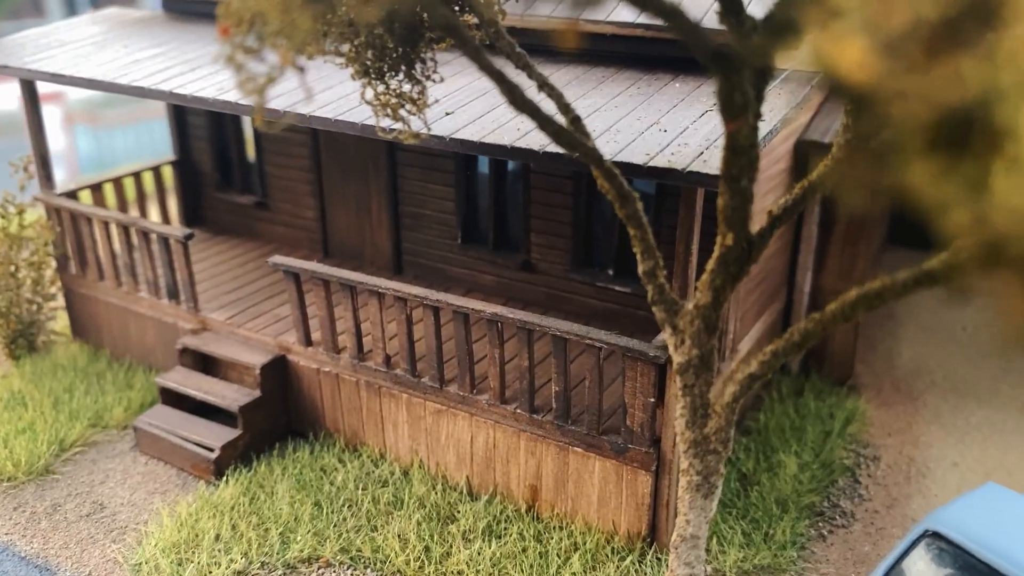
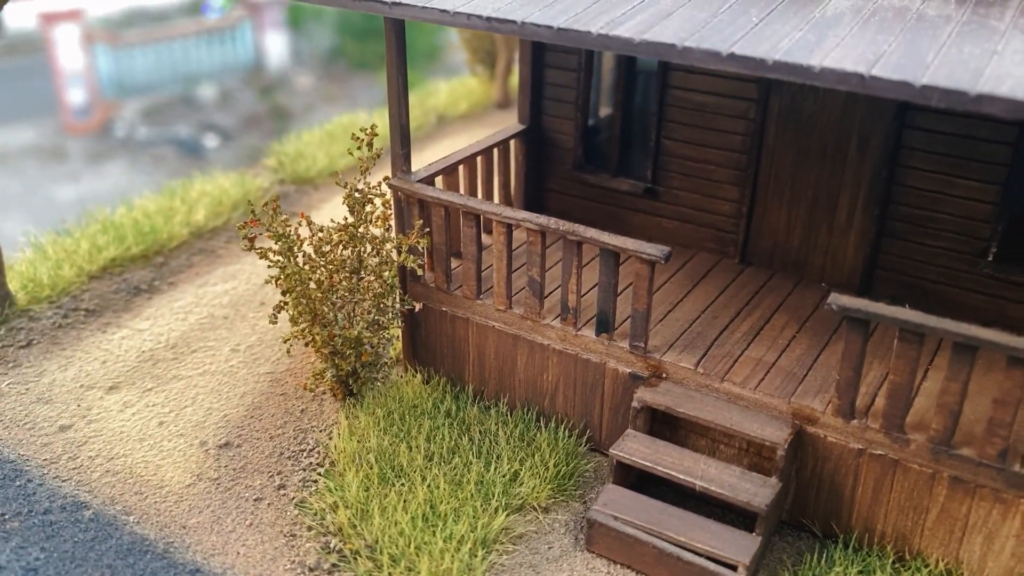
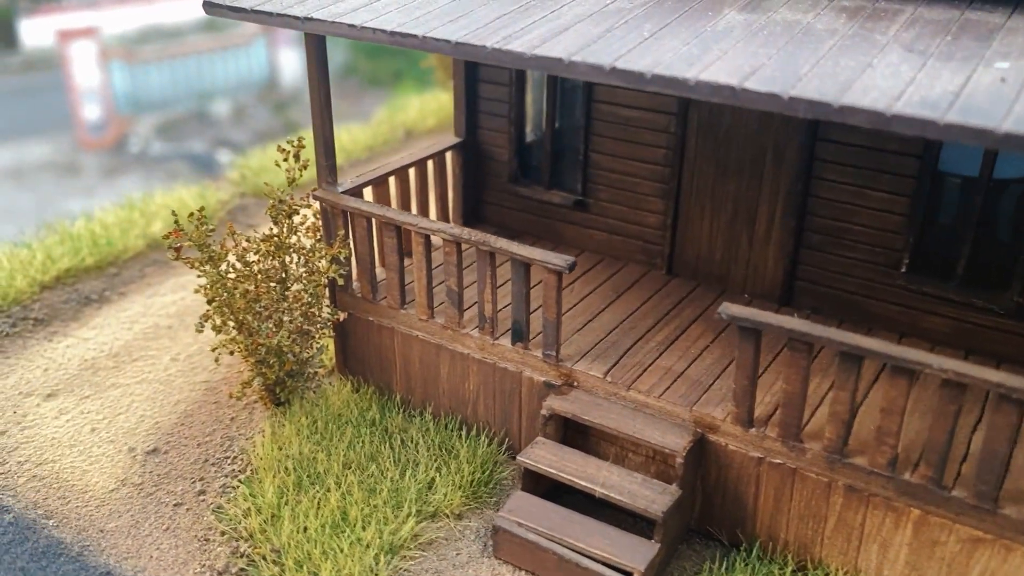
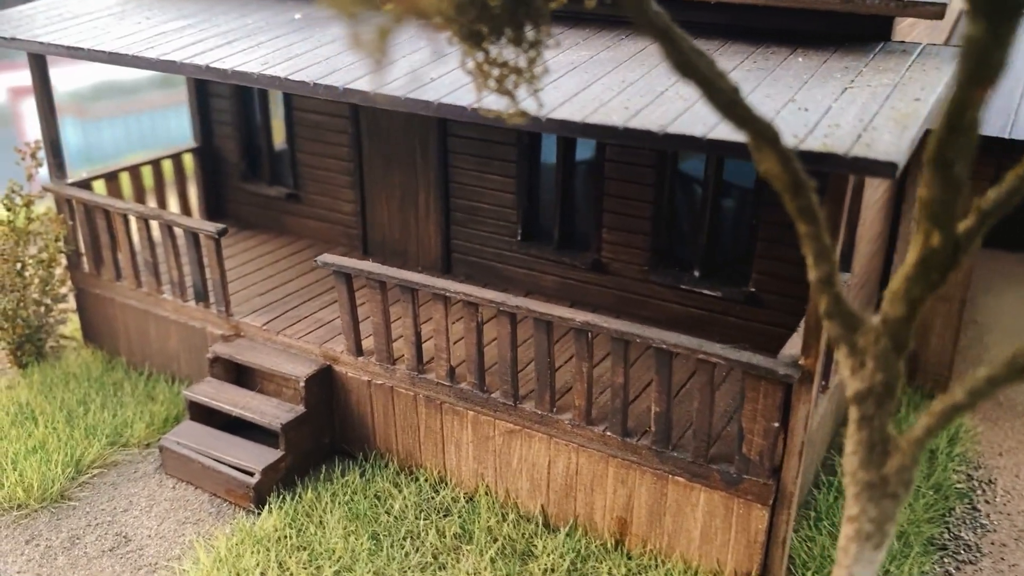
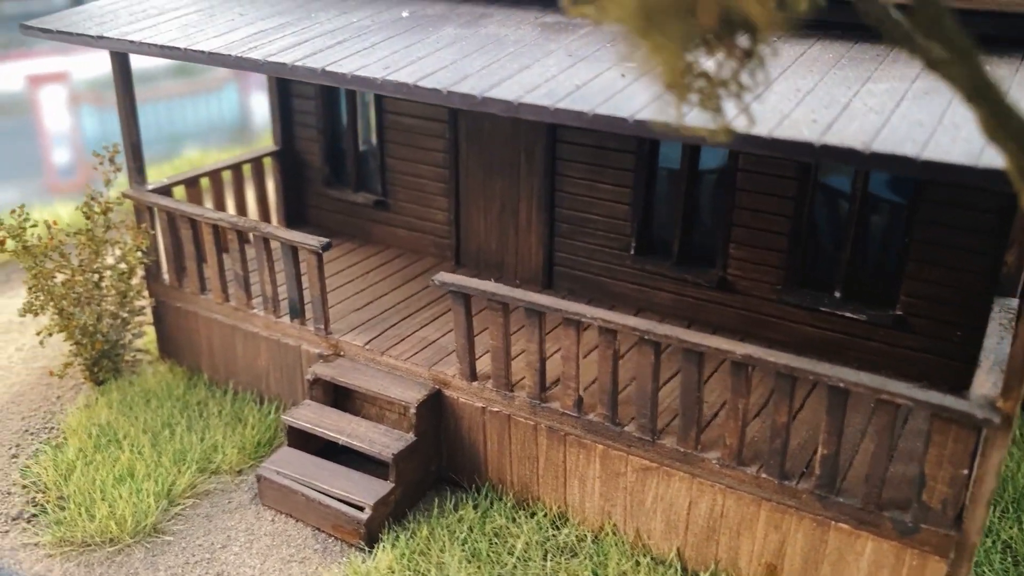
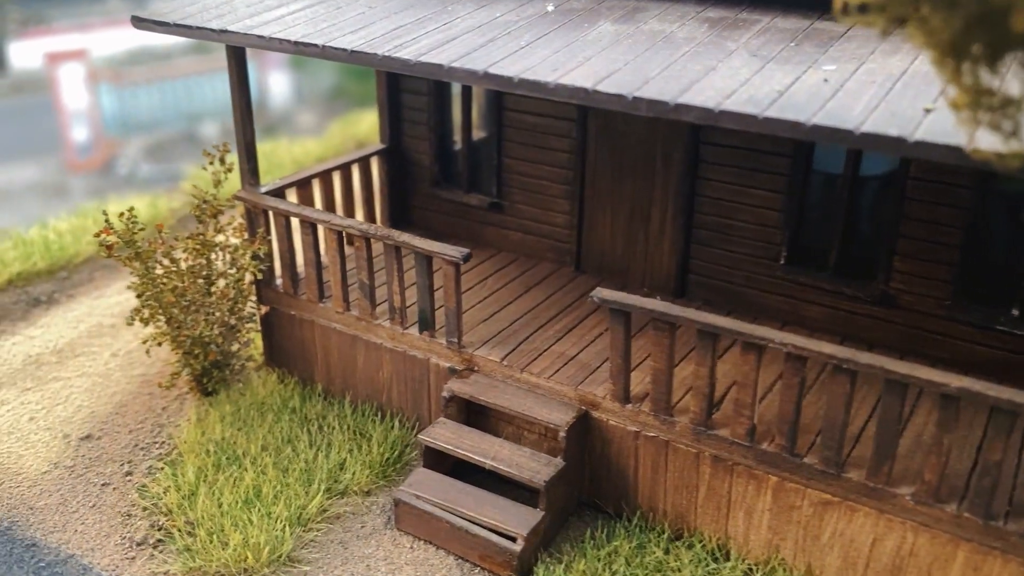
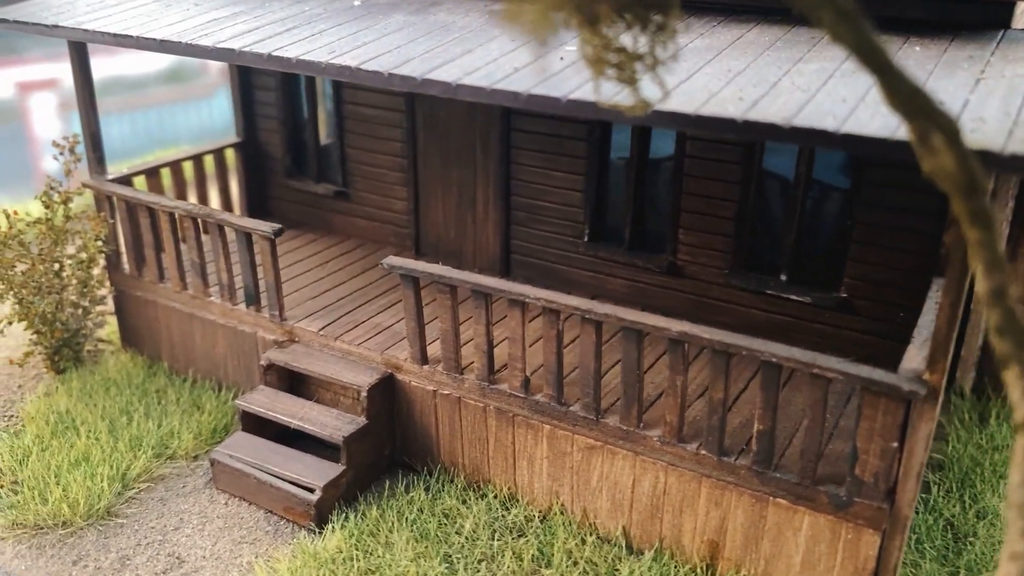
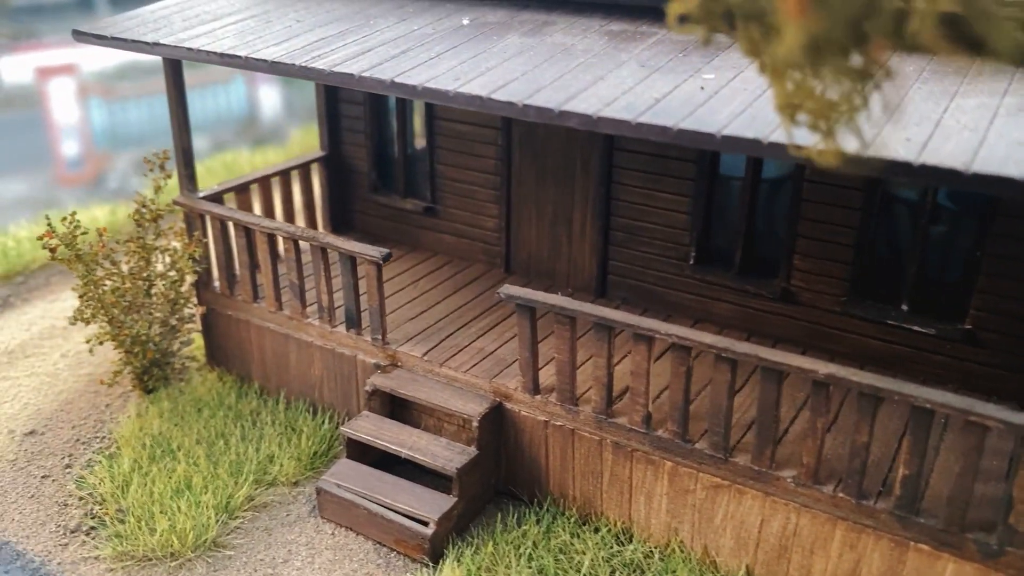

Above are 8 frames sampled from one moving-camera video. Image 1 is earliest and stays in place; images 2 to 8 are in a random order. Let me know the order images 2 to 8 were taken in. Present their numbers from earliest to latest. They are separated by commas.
4, 7, 5, 8, 6, 3, 2
